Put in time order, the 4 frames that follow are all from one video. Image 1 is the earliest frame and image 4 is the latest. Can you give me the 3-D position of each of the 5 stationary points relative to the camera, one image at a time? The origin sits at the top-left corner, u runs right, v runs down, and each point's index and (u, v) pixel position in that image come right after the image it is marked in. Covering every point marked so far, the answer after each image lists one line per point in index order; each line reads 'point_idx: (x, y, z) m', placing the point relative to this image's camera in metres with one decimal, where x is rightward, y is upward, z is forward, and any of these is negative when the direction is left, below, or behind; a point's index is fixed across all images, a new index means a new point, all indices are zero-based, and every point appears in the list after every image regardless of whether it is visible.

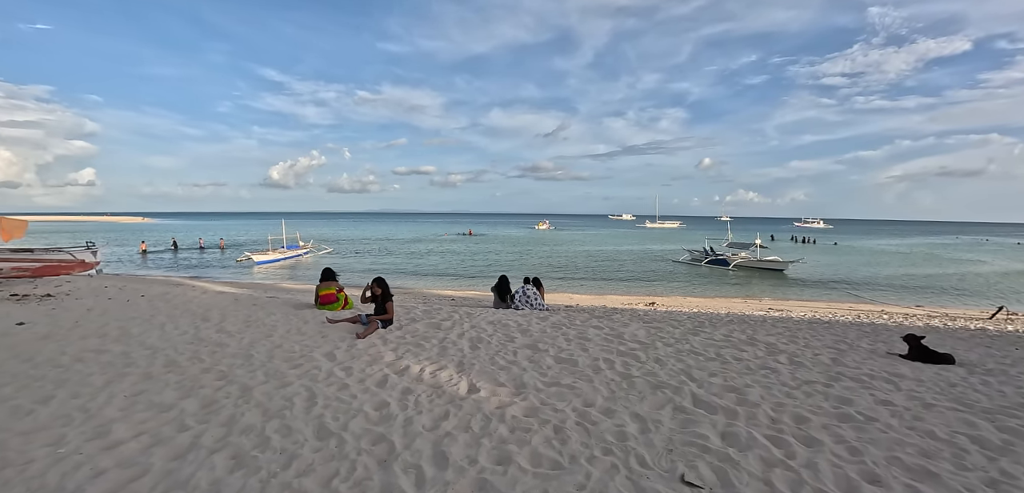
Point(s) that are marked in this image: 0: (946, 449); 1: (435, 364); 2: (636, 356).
0: (+3.4, -1.5, +3.7) m
1: (-1.0, -1.5, +6.0) m
2: (+1.6, -1.5, +6.2) m
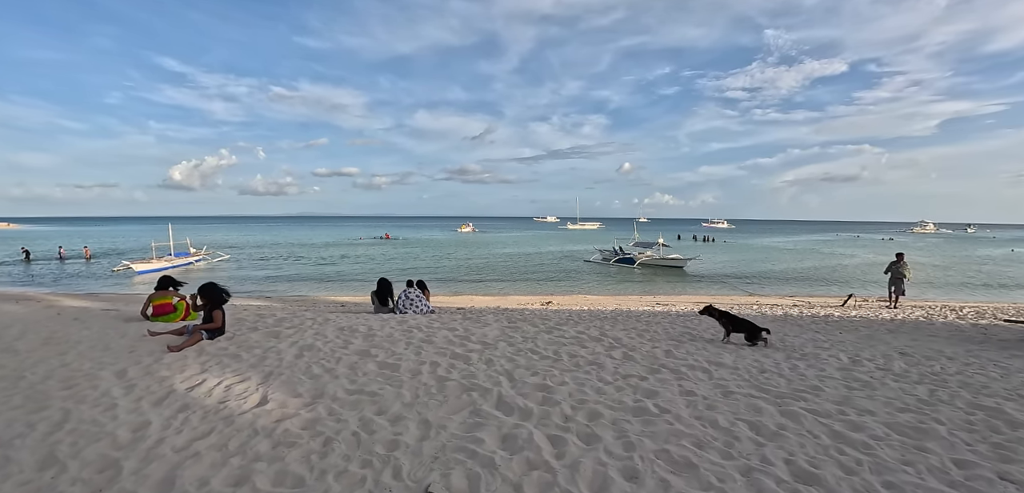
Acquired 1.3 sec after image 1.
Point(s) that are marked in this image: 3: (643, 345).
0: (+1.6, -1.4, +3.6) m
1: (-3.1, -1.5, +5.2) m
2: (-0.5, -1.4, +5.8) m
3: (+1.8, -1.3, +6.4) m
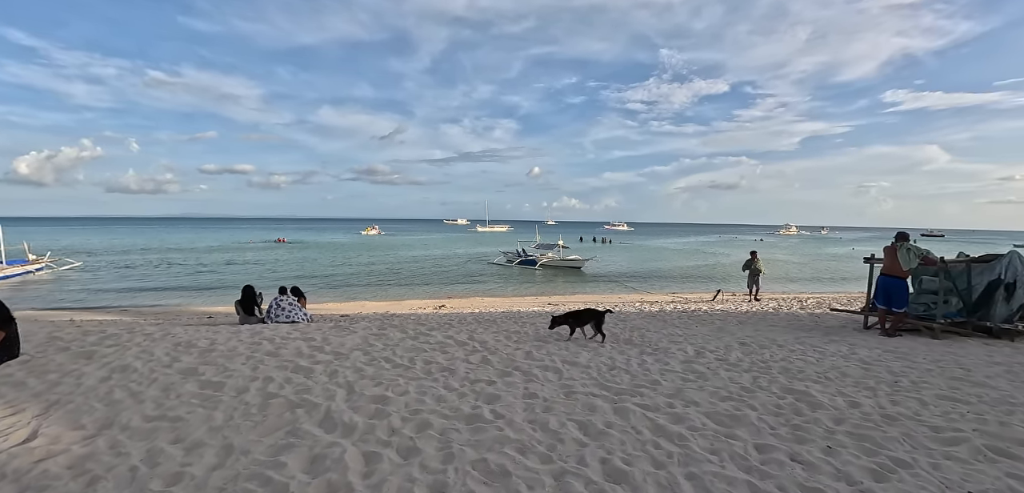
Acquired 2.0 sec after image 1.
0: (+0.3, -1.4, +3.5) m
1: (-4.6, -1.5, +4.3) m
2: (-2.2, -1.4, +5.3) m
3: (-0.1, -1.3, +6.3) m
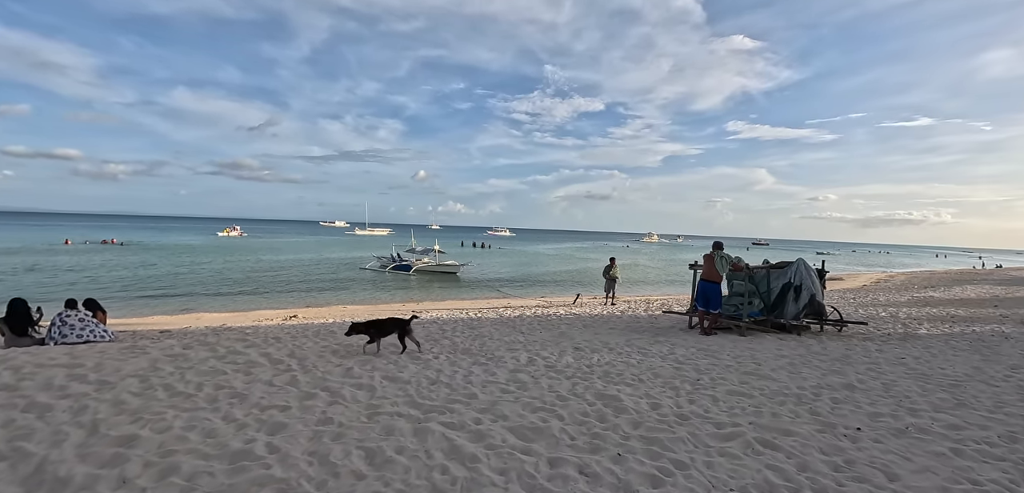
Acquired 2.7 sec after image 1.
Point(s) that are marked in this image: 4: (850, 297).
0: (-1.2, -1.5, +3.0) m
1: (-6.2, -1.5, +2.6) m
2: (-4.1, -1.4, +4.2) m
3: (-2.2, -1.4, +5.7) m
4: (+10.7, -1.6, +15.0) m
